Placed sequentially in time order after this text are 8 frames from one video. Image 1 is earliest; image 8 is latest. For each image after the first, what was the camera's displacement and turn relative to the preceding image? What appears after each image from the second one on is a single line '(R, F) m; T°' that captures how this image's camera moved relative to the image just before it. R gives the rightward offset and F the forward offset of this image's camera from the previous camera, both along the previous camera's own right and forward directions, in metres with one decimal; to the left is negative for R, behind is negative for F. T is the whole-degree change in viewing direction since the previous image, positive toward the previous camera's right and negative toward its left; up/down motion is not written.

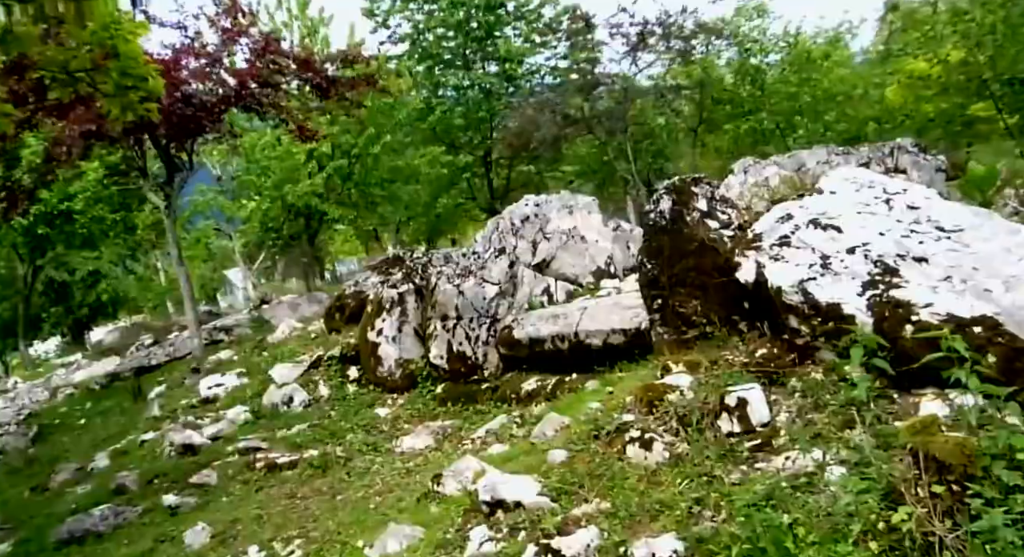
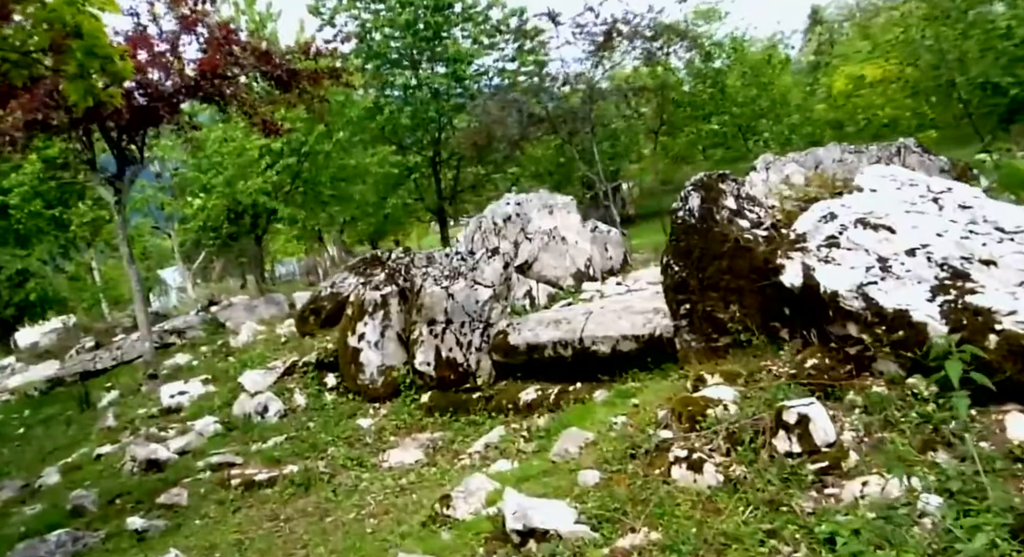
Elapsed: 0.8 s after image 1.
(-0.5, +0.5) m; +4°
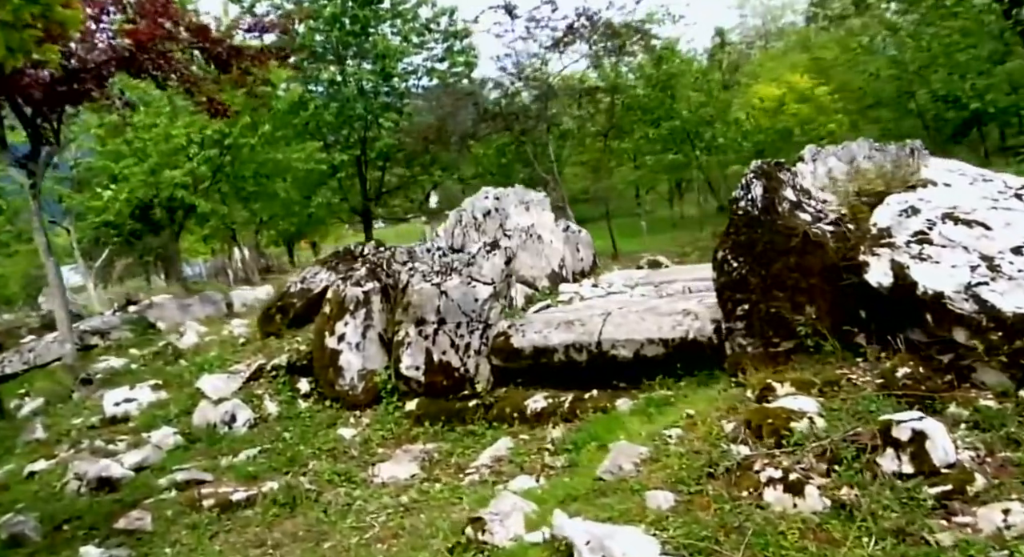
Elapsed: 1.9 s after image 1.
(-0.7, +0.7) m; +6°
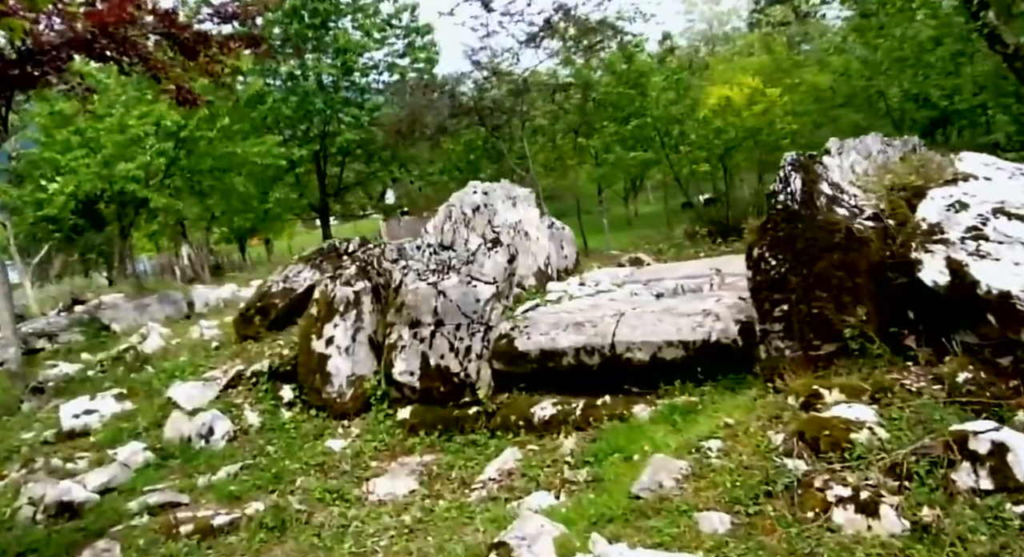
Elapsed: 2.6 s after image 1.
(-0.4, +0.4) m; +3°
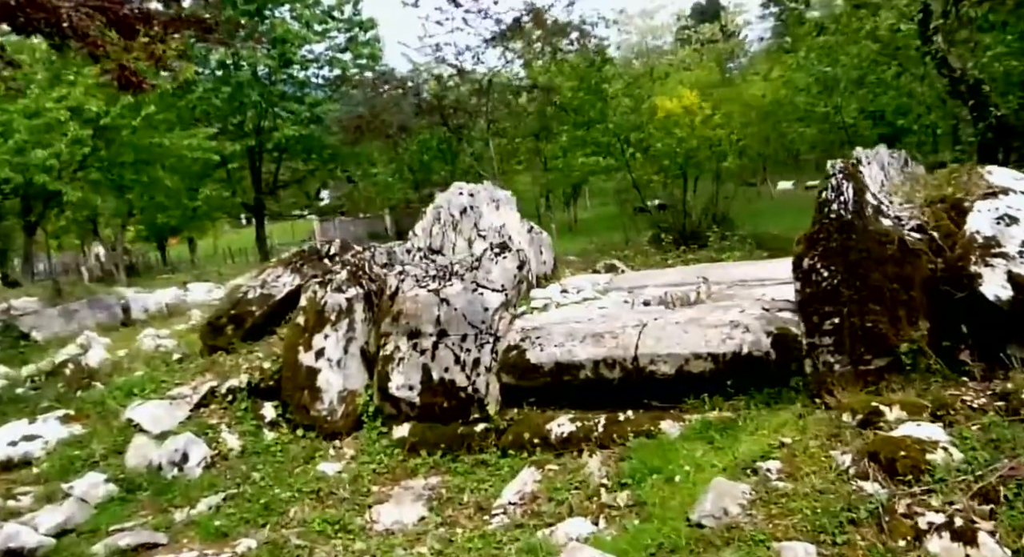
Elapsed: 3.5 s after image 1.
(-0.6, +0.3) m; +5°
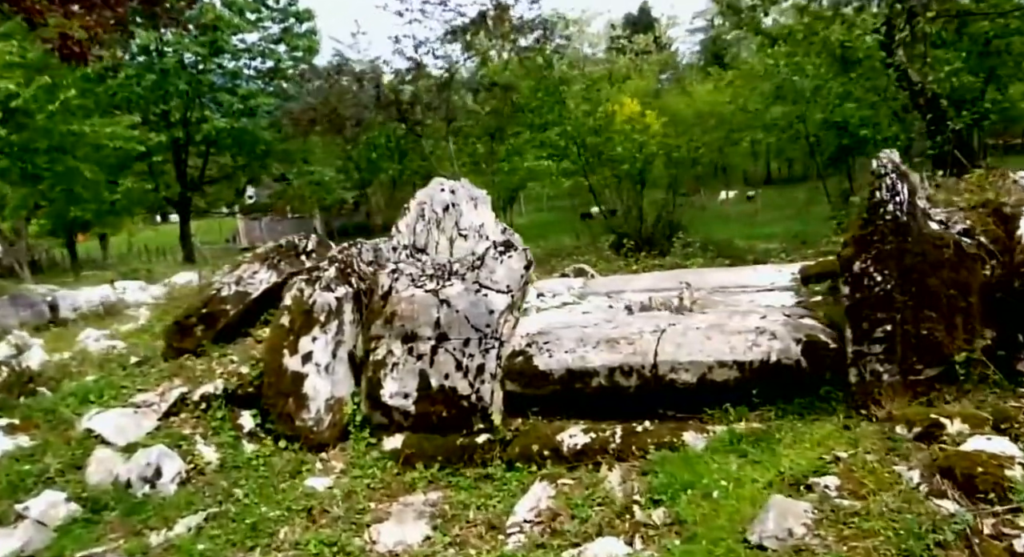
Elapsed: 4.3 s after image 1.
(-0.5, +0.4) m; +5°
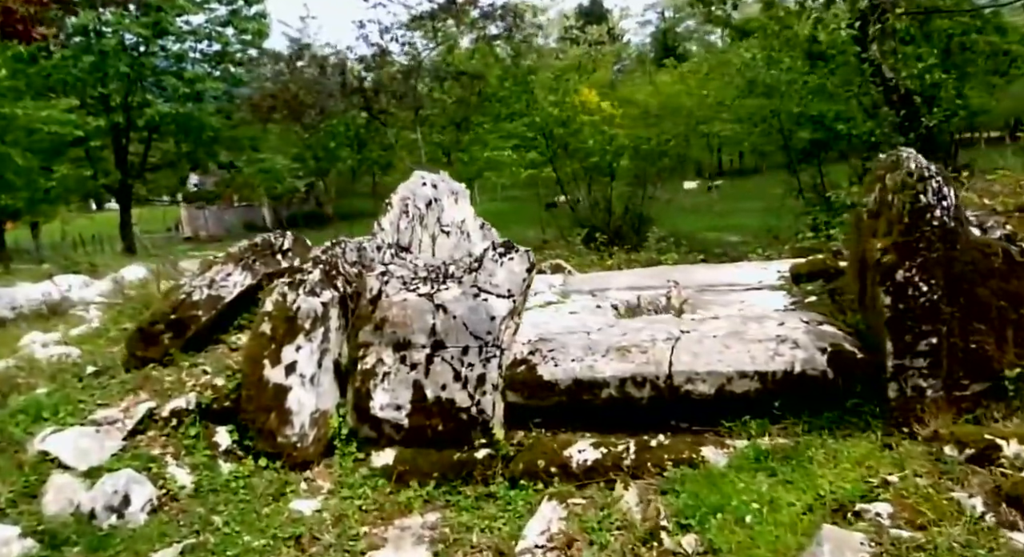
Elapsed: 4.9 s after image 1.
(-0.3, +0.4) m; +3°
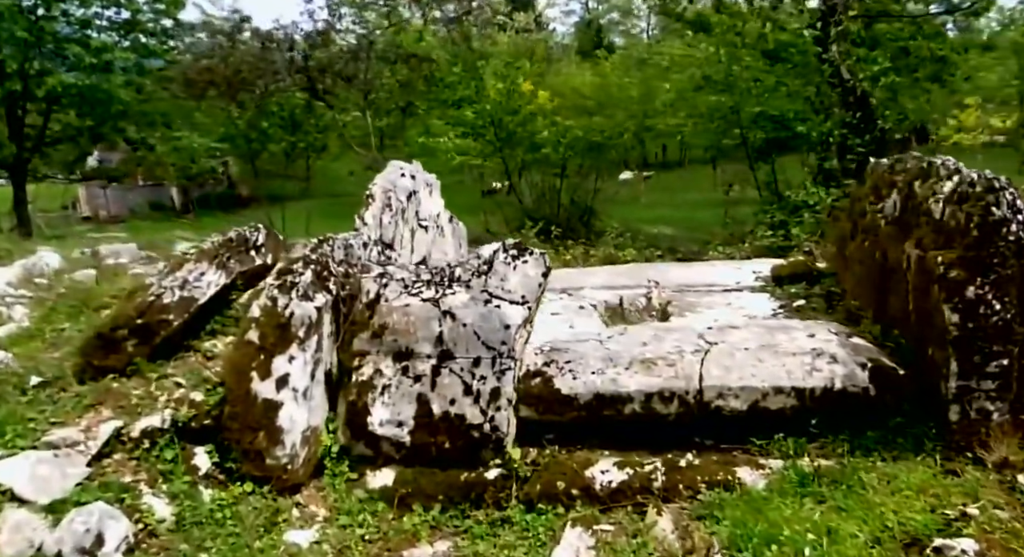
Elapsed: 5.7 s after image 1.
(-0.6, +0.4) m; +6°
